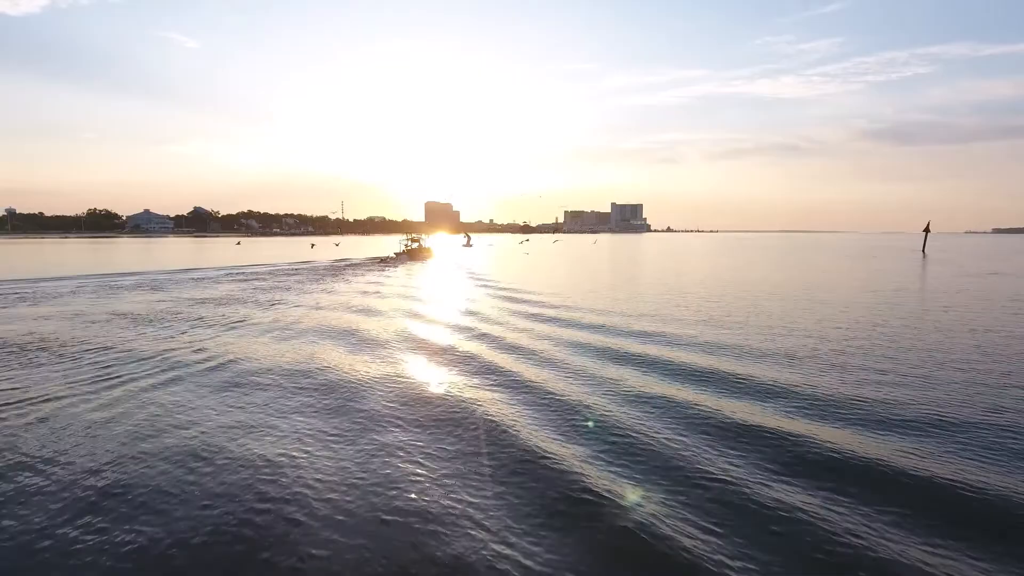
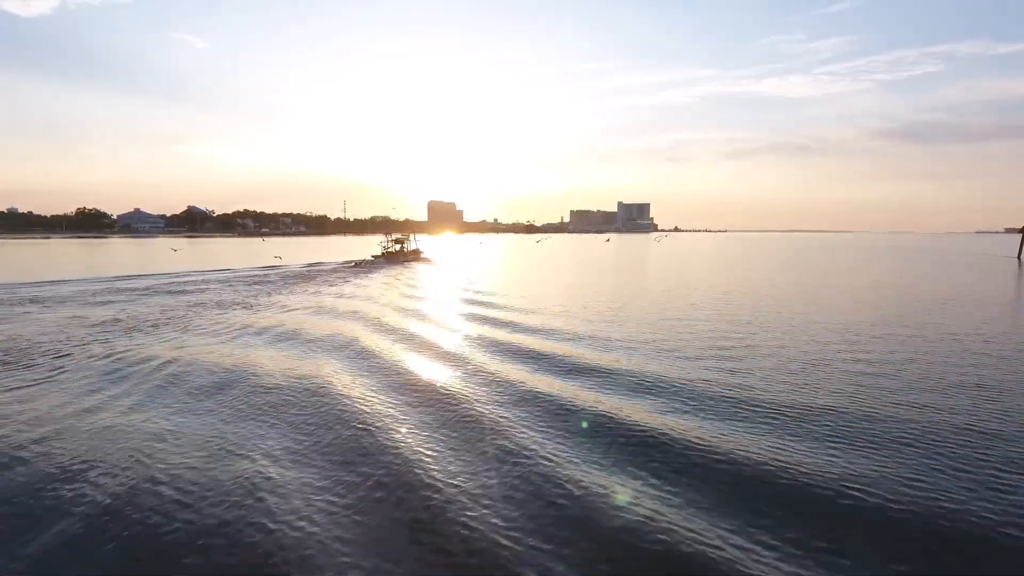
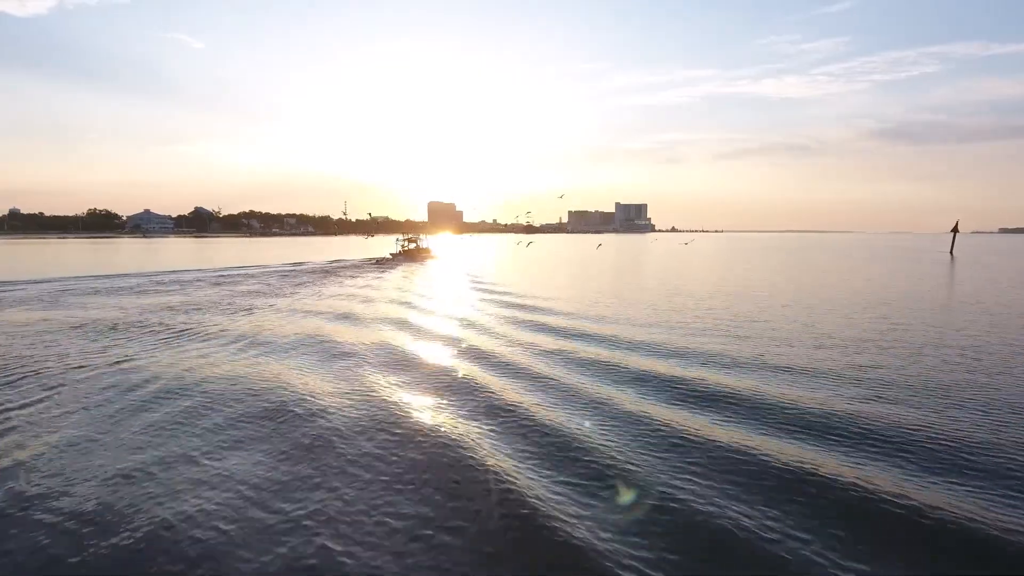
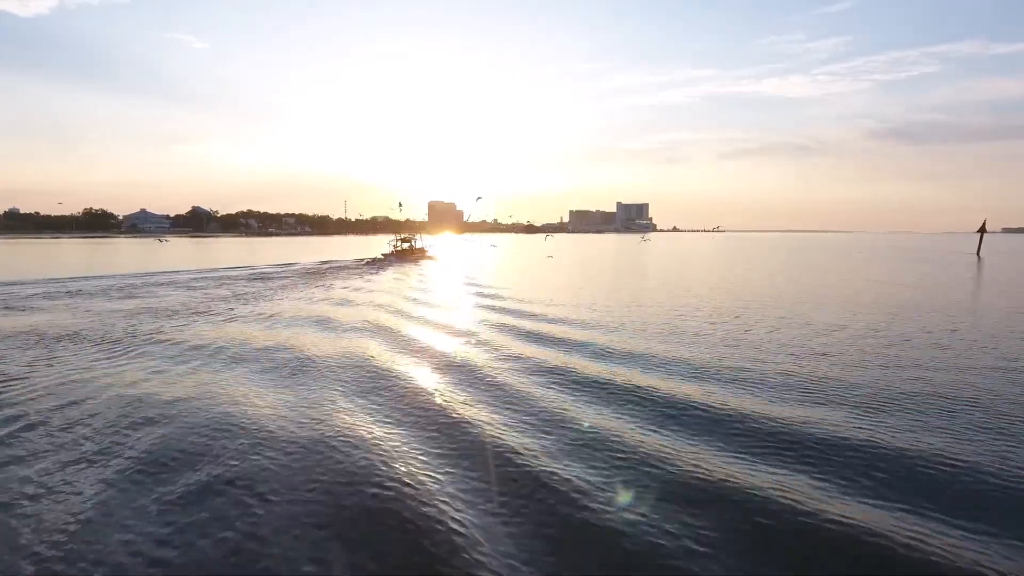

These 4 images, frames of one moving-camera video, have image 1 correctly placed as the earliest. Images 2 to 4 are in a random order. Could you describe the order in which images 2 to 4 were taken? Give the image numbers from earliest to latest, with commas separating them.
3, 4, 2
